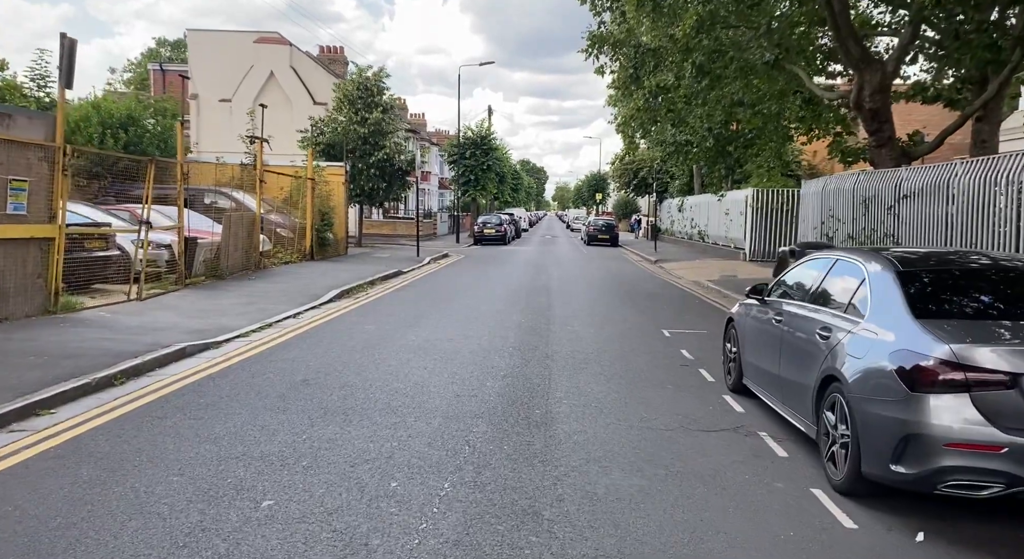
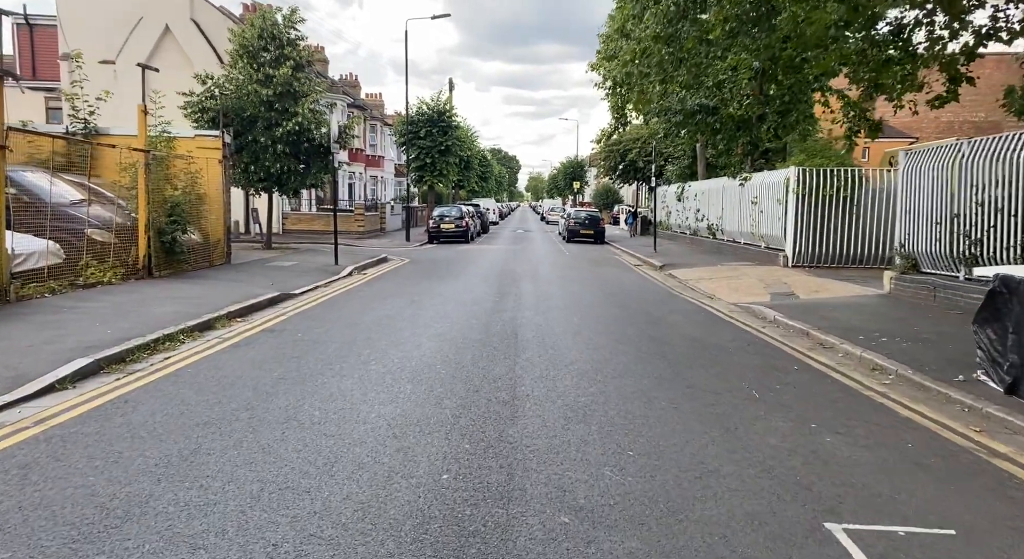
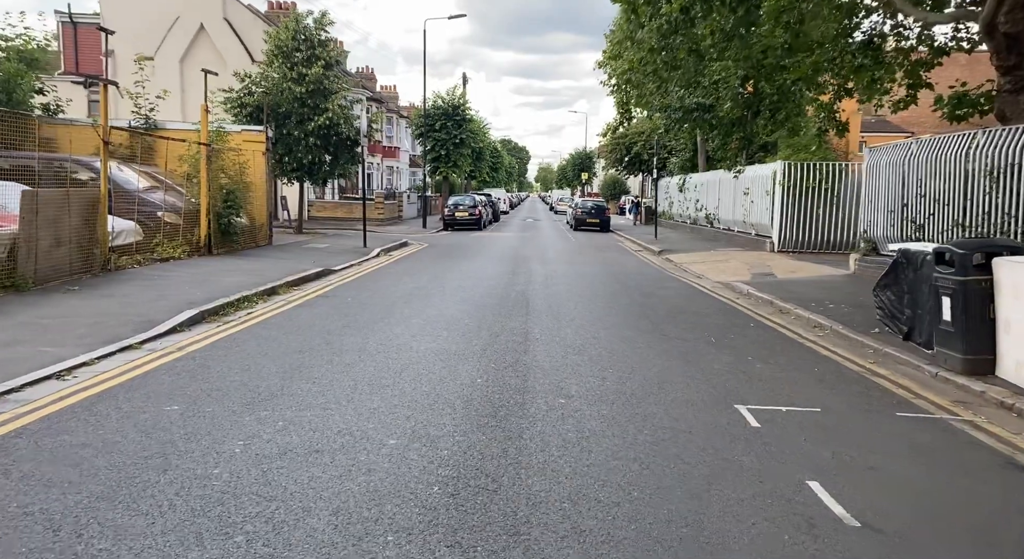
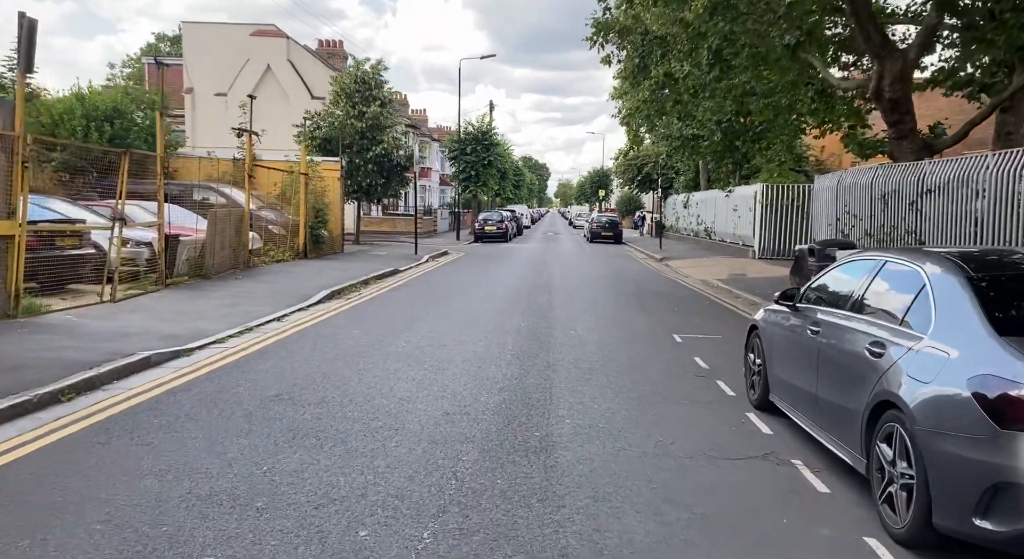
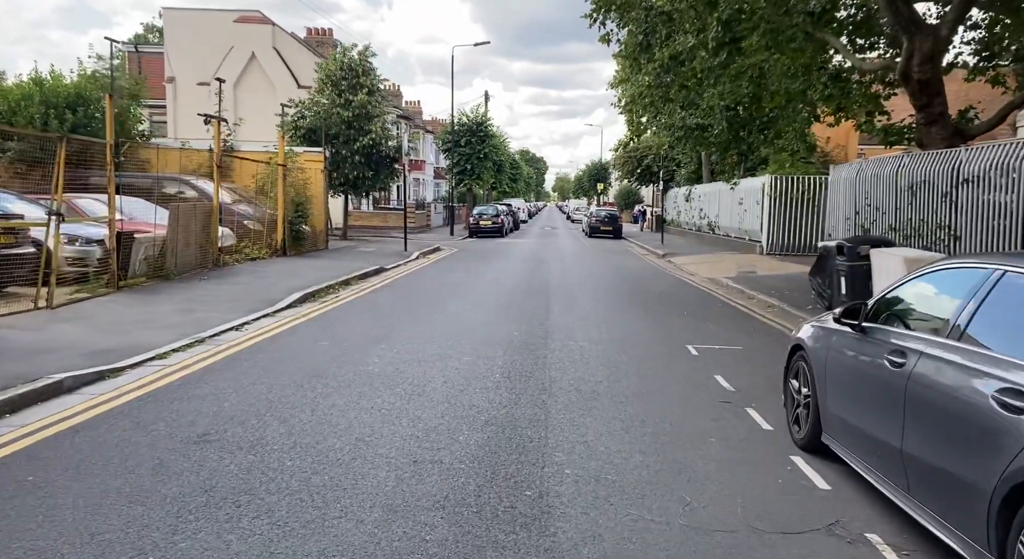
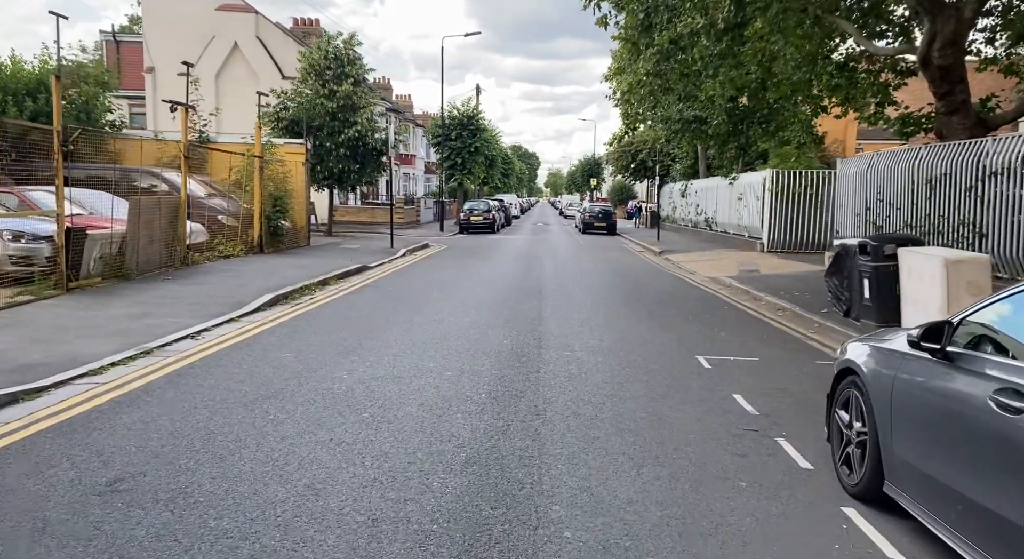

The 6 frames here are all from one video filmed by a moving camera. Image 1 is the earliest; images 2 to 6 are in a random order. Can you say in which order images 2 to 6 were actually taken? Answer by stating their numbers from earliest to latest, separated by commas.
4, 5, 6, 3, 2
